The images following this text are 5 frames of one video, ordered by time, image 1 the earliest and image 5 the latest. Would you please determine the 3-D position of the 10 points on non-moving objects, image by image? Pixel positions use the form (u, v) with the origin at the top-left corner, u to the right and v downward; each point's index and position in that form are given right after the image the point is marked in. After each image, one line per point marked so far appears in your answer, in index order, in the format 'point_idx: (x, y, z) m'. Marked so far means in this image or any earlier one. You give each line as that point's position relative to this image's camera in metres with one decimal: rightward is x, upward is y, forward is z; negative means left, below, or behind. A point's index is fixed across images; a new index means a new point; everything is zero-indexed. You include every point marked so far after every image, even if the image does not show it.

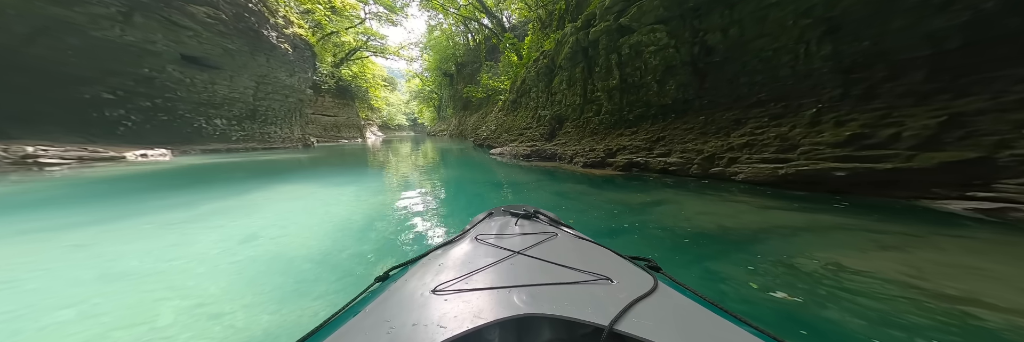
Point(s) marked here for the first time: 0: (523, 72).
0: (+0.8, +8.1, +17.0) m
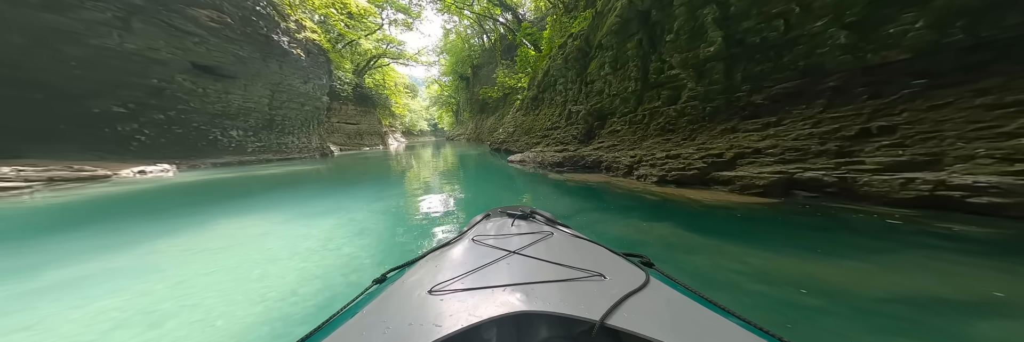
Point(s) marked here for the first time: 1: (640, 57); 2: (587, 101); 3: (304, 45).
0: (+2.6, +7.7, +15.9) m
1: (+5.5, +4.8, +9.4) m
2: (+4.1, +3.7, +11.5) m
3: (-16.5, +10.0, +17.2) m
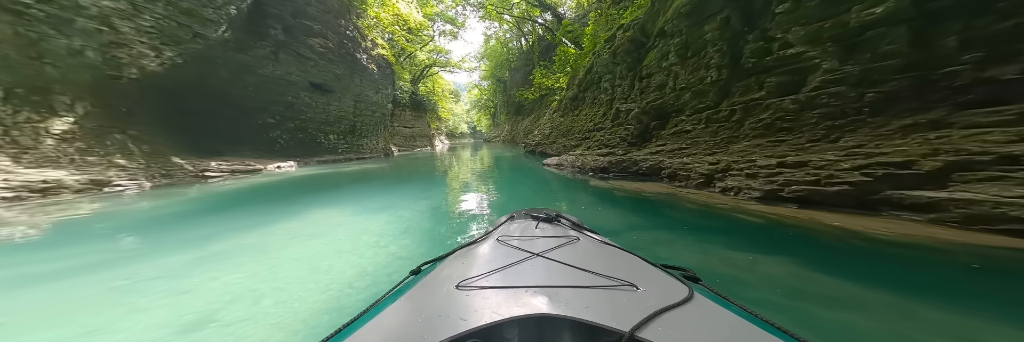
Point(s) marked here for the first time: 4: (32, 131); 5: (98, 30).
0: (+6.4, +7.6, +14.6) m
1: (+7.7, +4.7, +7.6) m
2: (+6.8, +3.6, +10.0) m
3: (-11.8, +10.4, +20.3) m
4: (-8.5, +0.7, +4.1) m
5: (-8.9, +3.4, +5.0) m
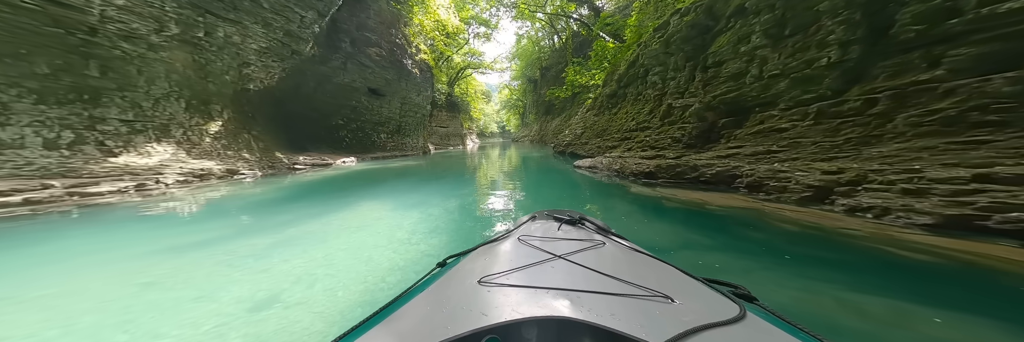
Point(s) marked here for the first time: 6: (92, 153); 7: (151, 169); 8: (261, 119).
0: (+8.7, +7.4, +13.4) m
1: (+8.9, +4.4, +6.3) m
2: (+8.3, +3.3, +8.8) m
3: (-8.4, +10.7, +21.7) m
4: (-7.7, +0.9, +5.2) m
5: (-8.0, +3.6, +6.1) m
6: (-7.2, +0.3, +3.6) m
7: (-7.1, 0.0, +4.1) m
8: (-8.6, +1.9, +7.3) m
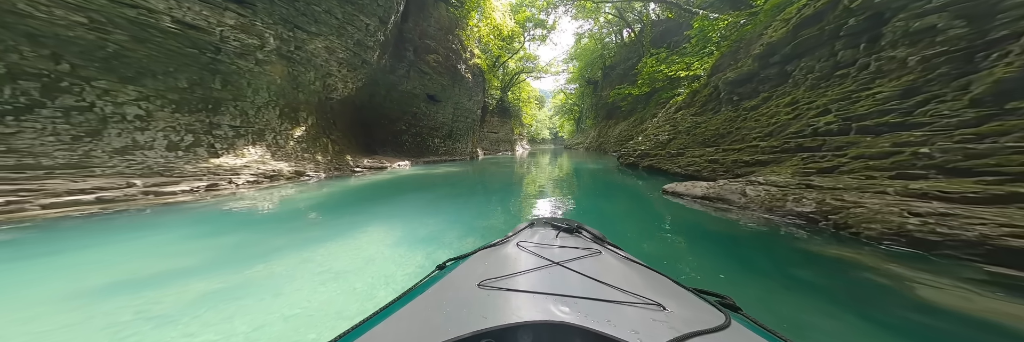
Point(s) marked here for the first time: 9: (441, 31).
0: (+12.0, +6.3, +10.0) m
1: (+10.3, +3.6, +3.0) m
2: (+10.3, +2.5, +5.5) m
3: (-2.4, +10.0, +22.2) m
4: (-6.2, +0.9, +5.8) m
5: (-6.1, +3.6, +6.9) m
6: (-6.1, +0.3, +4.2) m
7: (-5.9, 0.0, +4.6) m
8: (-6.6, +1.8, +8.1) m
9: (-3.6, +7.4, +11.4) m
